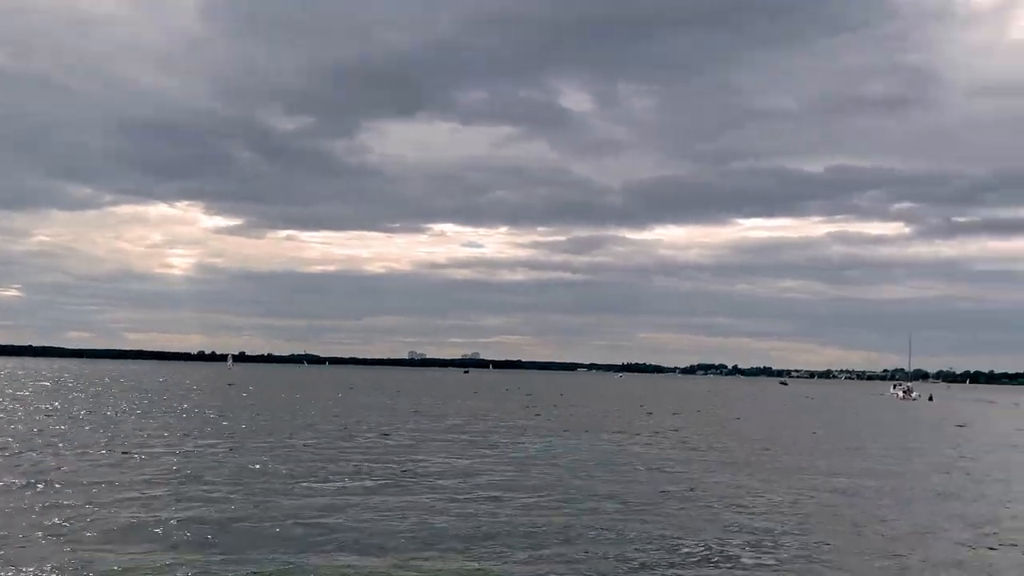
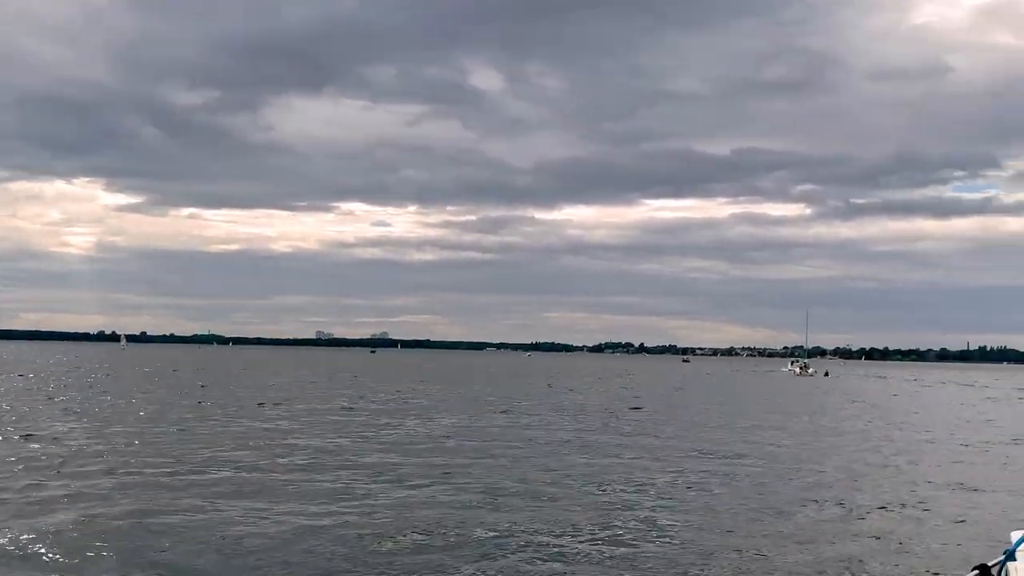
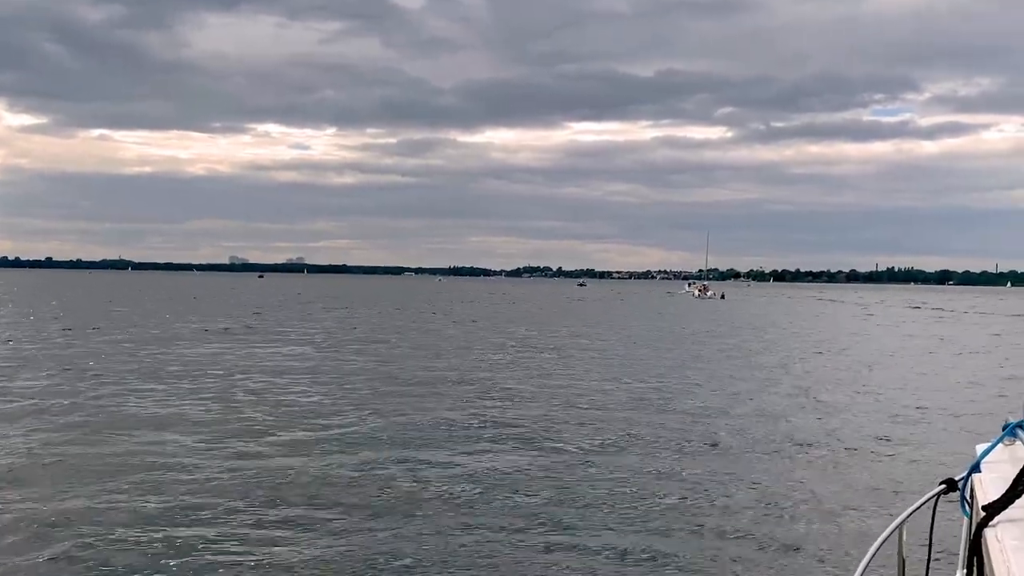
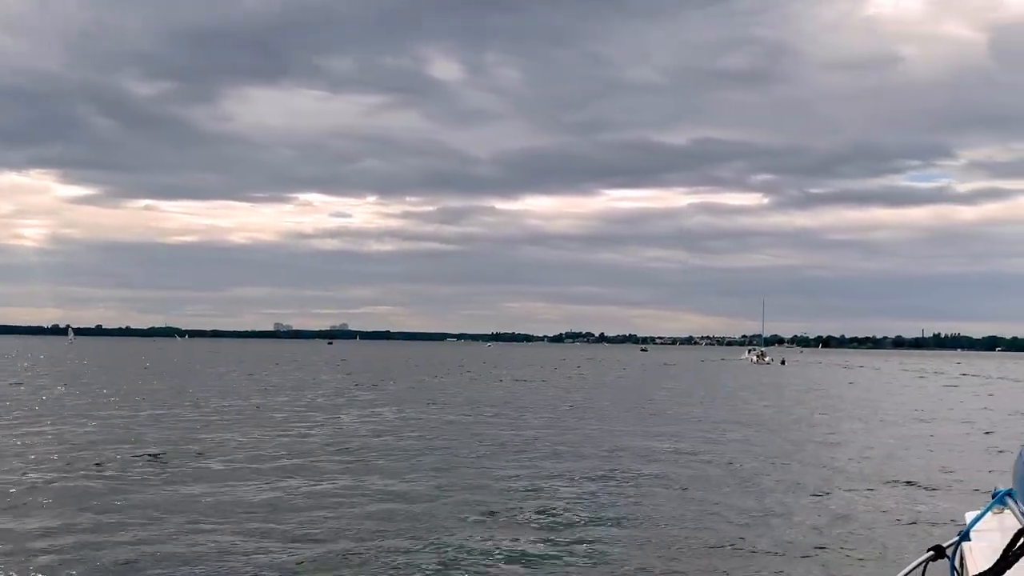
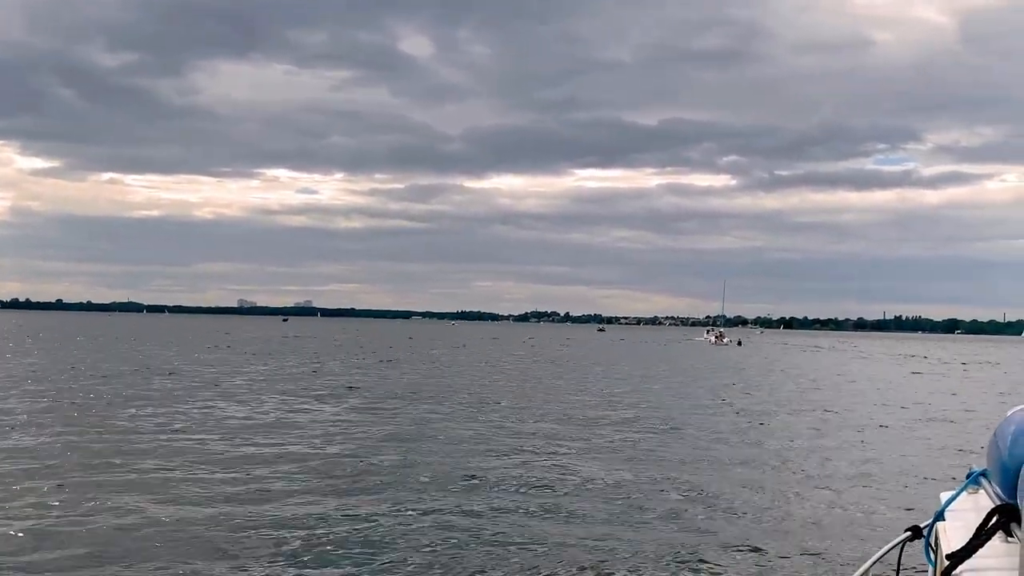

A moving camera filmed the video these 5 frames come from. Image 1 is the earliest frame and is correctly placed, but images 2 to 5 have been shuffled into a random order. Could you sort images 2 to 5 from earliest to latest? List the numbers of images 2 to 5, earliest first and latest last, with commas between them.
2, 4, 5, 3
